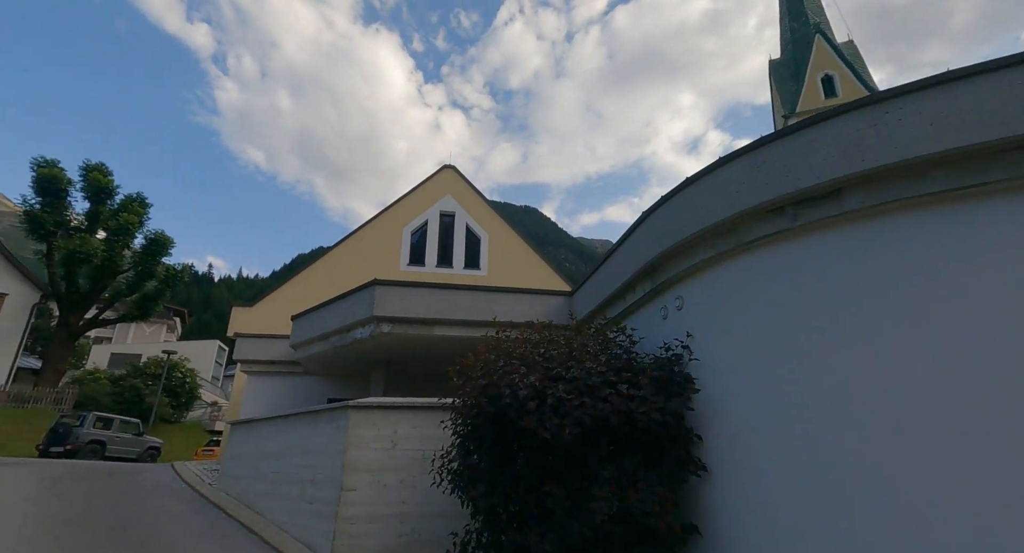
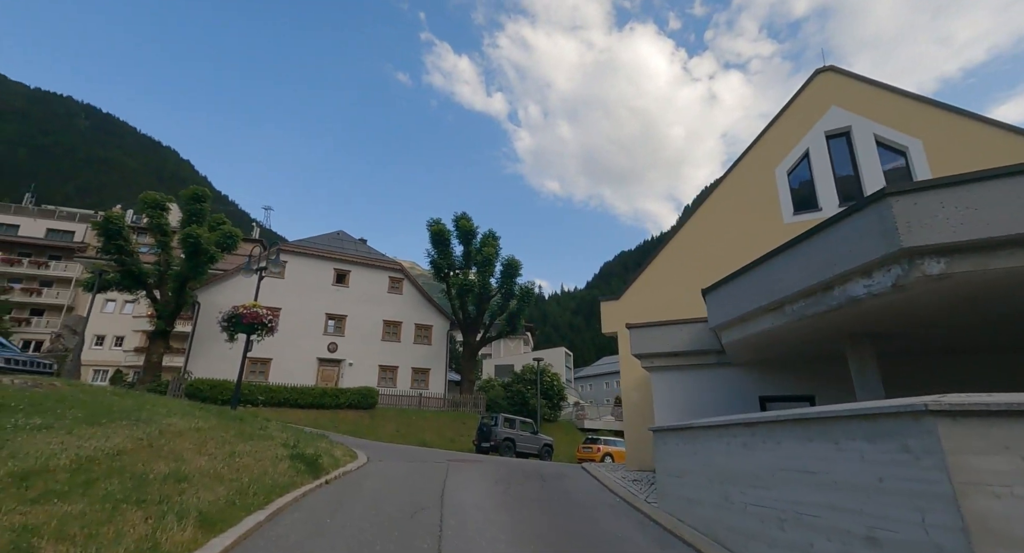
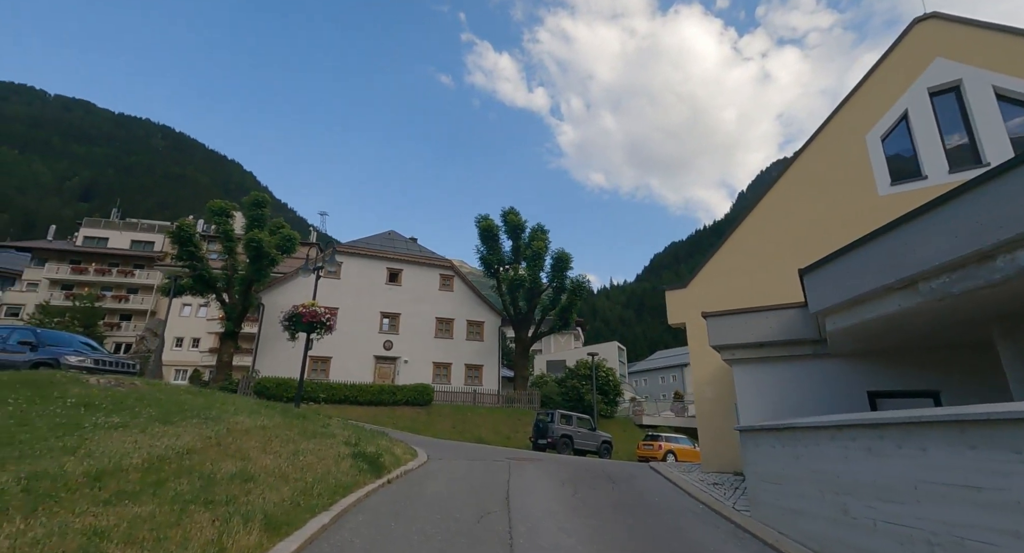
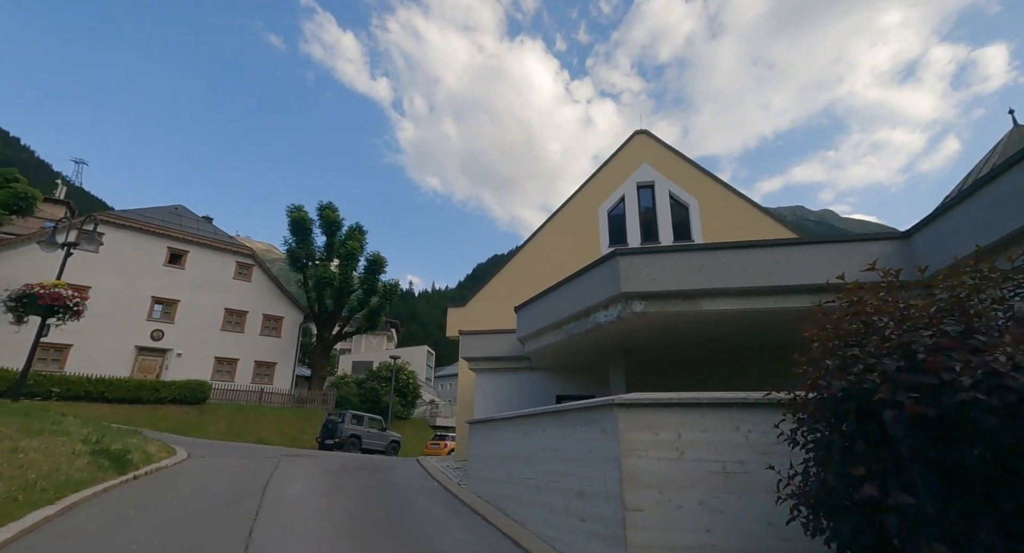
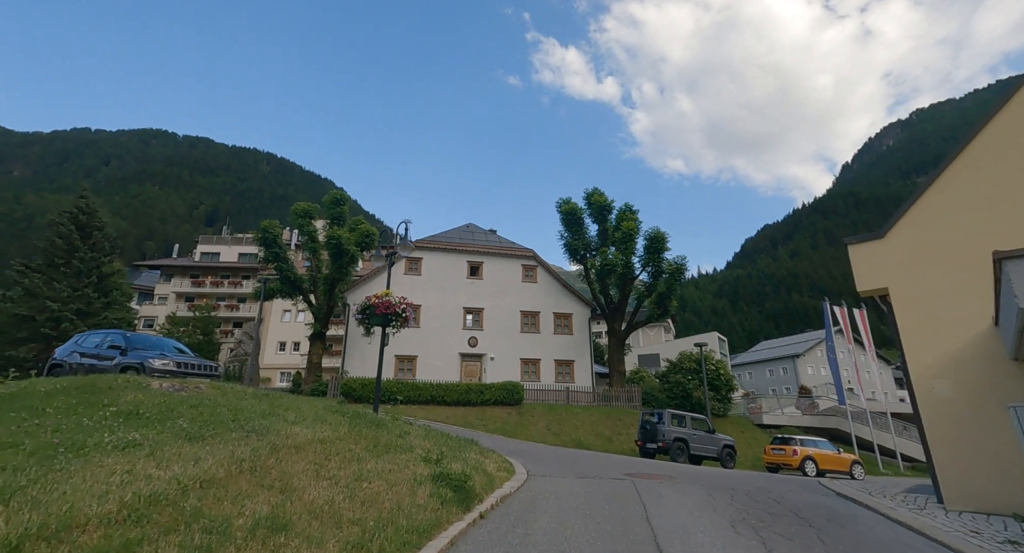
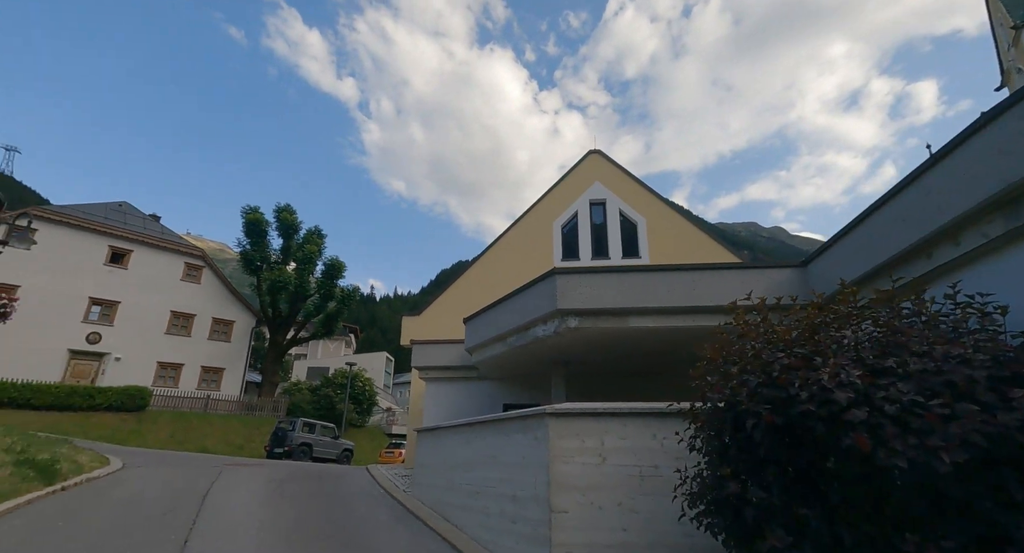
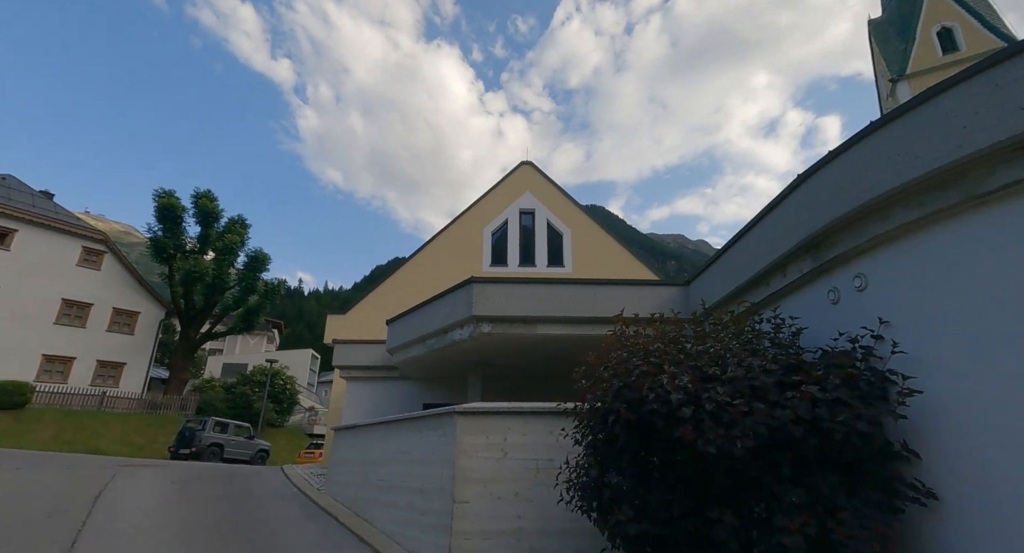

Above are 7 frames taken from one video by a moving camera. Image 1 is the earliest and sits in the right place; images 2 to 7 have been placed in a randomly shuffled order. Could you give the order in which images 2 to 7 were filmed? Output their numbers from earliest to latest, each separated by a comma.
7, 6, 4, 2, 3, 5
